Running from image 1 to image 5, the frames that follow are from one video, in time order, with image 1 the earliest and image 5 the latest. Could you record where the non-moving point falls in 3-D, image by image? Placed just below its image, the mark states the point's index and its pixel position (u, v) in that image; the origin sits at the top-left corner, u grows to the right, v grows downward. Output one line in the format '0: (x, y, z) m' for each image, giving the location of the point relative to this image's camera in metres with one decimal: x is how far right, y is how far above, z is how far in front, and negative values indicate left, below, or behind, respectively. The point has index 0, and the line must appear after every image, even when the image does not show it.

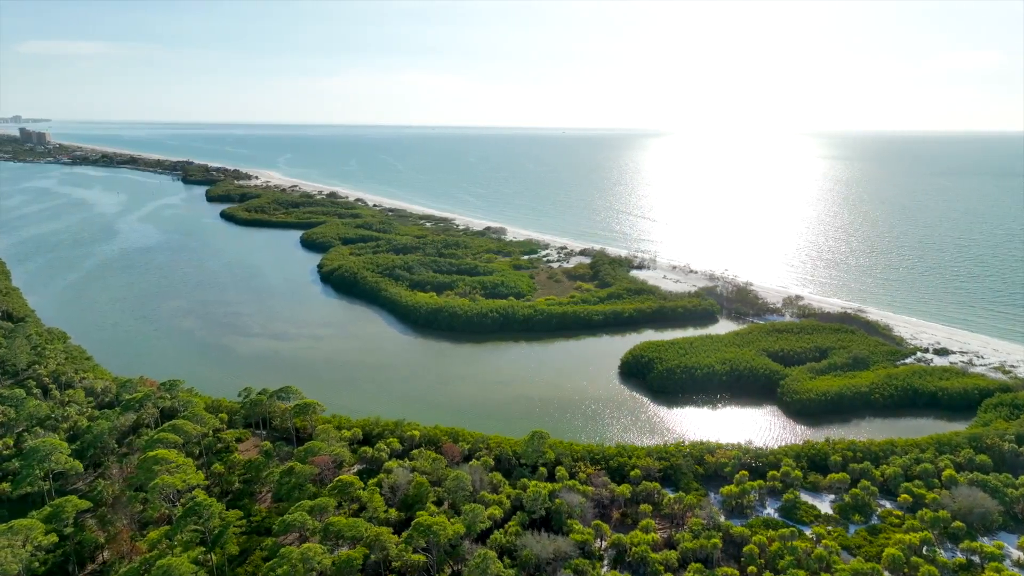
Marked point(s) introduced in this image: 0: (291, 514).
0: (-5.9, -6.1, +19.0) m
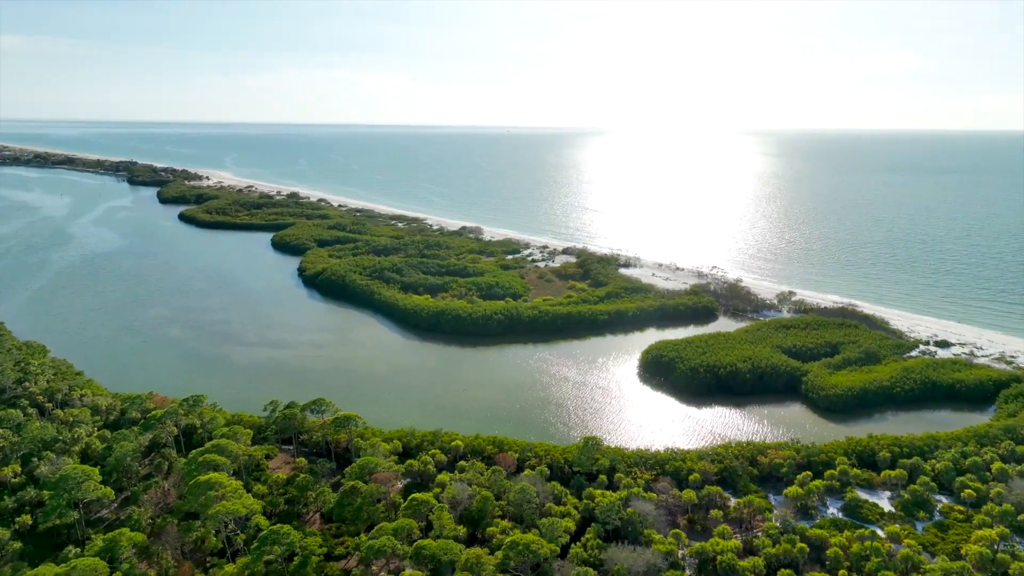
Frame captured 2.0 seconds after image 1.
0: (-3.5, -6.4, +17.8) m
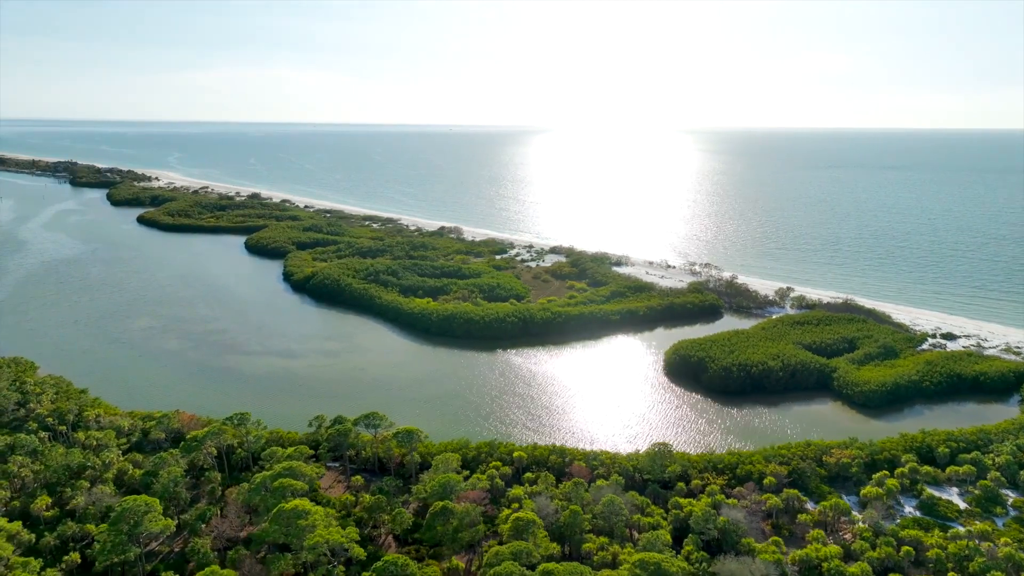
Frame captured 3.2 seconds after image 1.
0: (-0.4, -6.6, +16.6) m
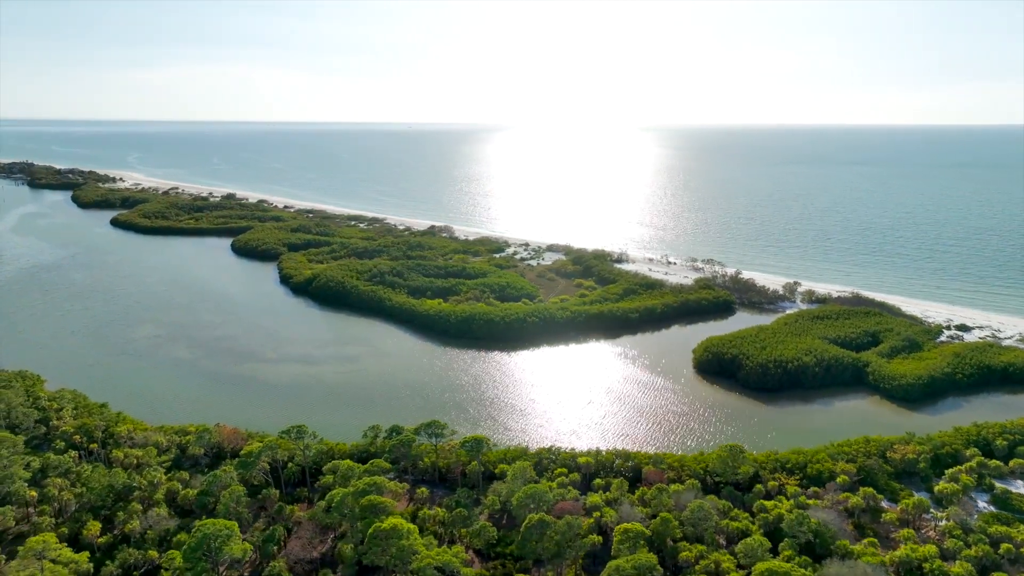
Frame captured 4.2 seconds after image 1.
0: (+2.4, -6.6, +15.8) m
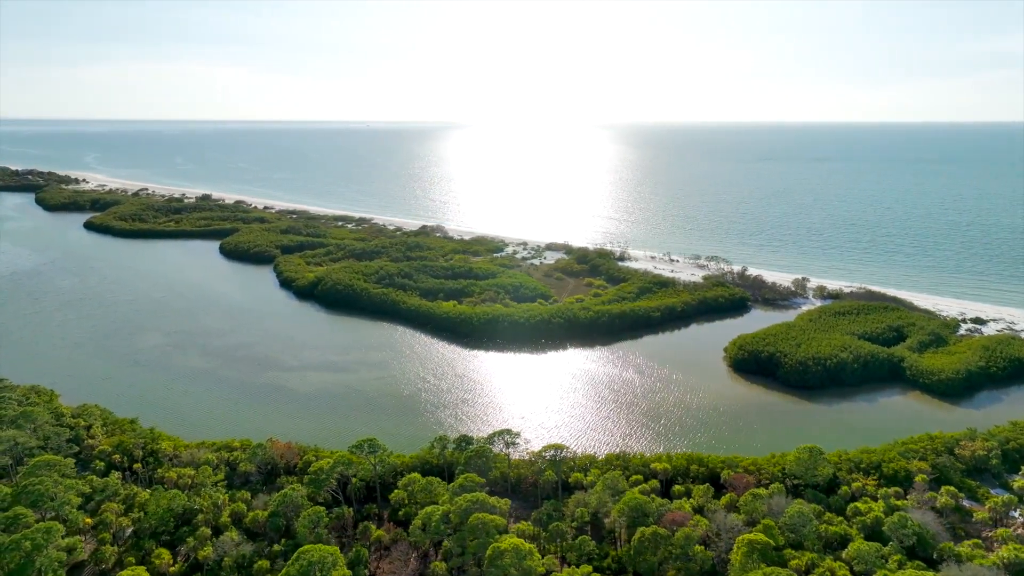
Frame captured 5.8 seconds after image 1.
0: (+5.4, -6.7, +15.2) m
